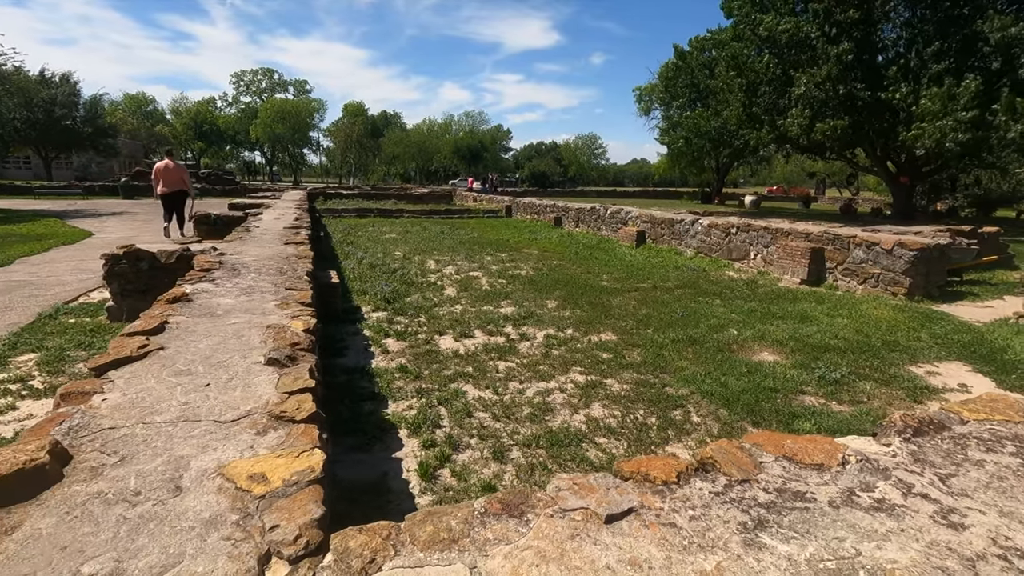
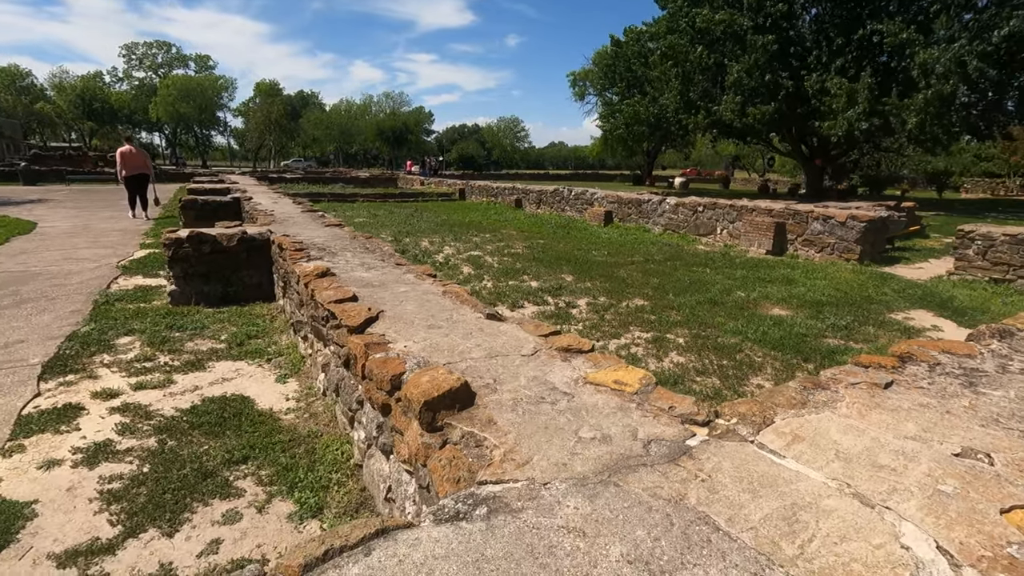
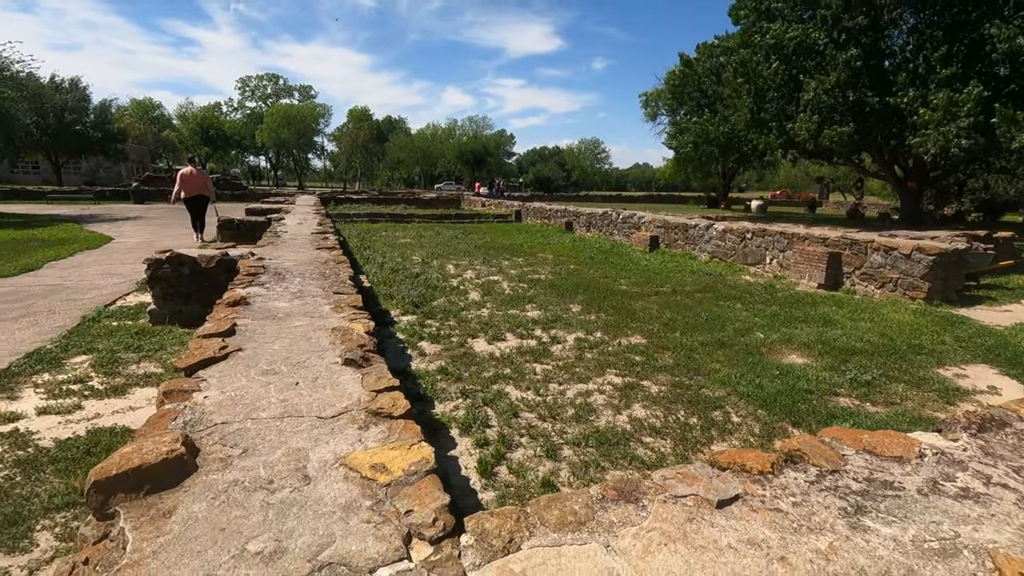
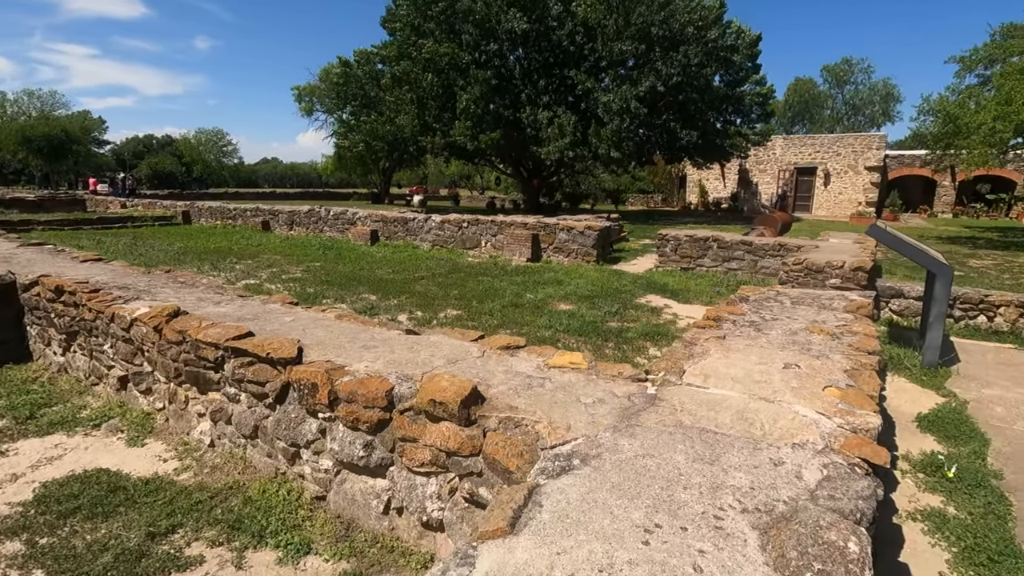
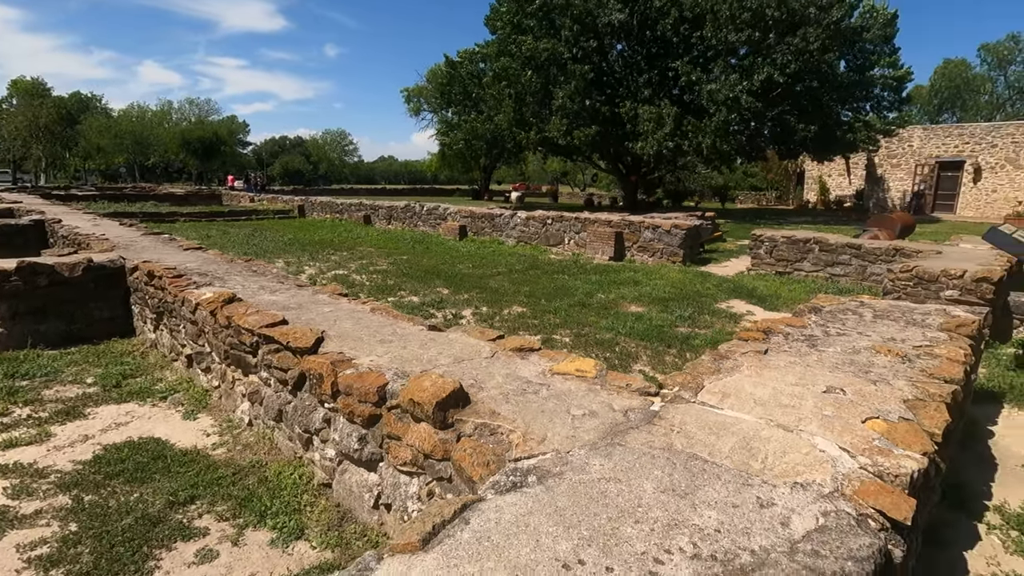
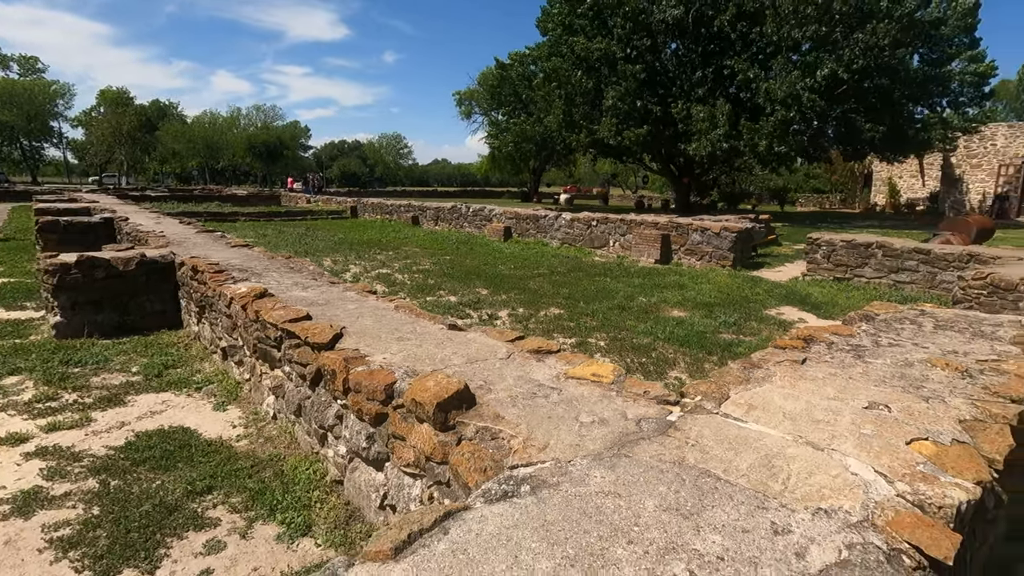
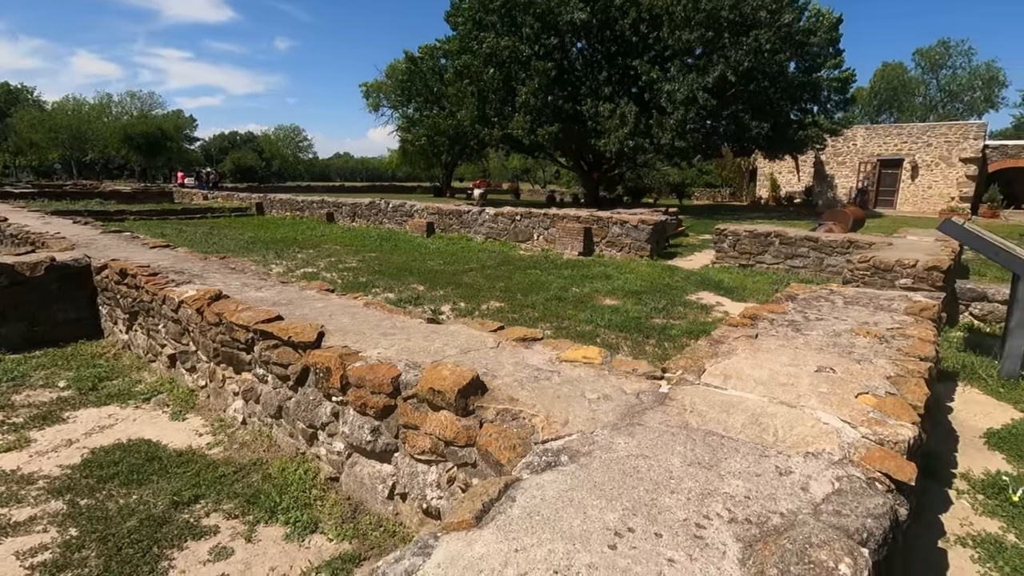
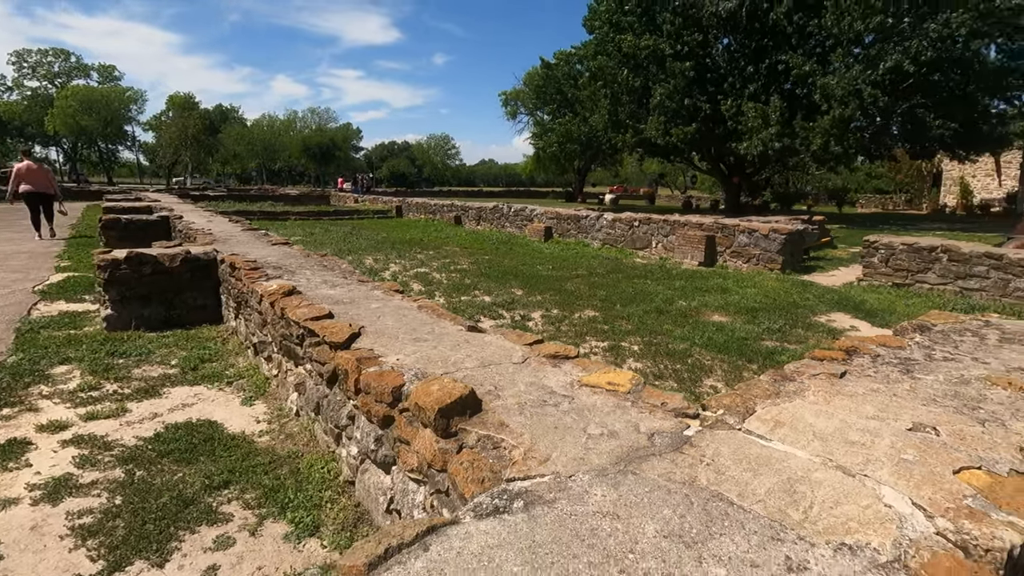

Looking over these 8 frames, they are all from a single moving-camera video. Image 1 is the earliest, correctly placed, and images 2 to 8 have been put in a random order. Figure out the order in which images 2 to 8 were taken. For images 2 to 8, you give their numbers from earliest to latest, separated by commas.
3, 2, 8, 6, 5, 7, 4
